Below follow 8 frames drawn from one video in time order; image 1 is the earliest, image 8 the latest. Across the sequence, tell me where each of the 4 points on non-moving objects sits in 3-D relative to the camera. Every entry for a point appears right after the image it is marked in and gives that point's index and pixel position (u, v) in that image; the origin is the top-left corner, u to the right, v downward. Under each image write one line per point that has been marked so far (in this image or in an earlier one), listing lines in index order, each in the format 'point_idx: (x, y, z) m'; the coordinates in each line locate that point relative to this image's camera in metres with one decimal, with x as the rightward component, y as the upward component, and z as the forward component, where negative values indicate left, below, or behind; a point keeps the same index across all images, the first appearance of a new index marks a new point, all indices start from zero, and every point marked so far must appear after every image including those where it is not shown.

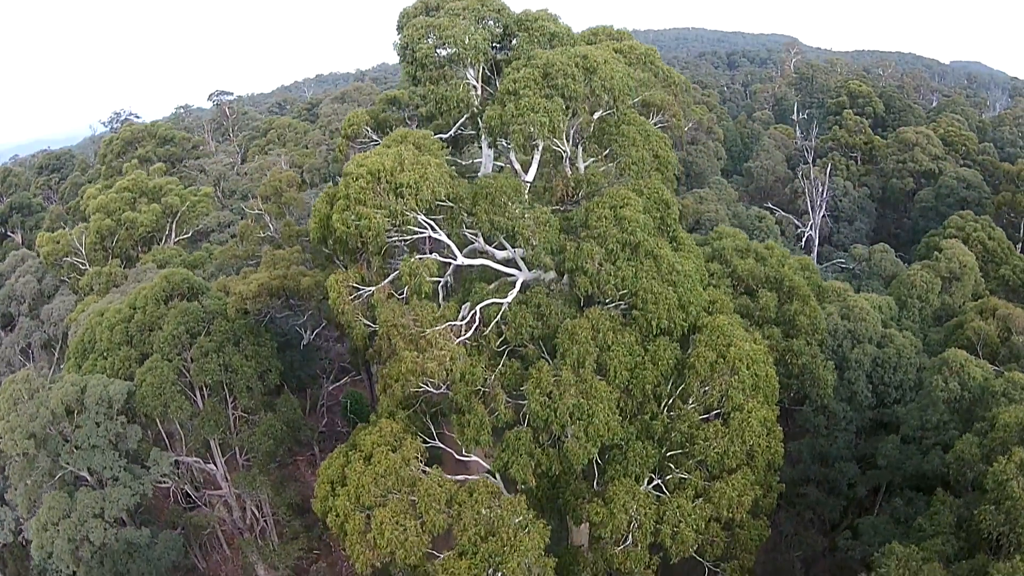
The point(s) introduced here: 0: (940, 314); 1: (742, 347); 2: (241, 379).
0: (+11.9, -0.7, +19.8) m
1: (+3.7, -0.9, +11.4) m
2: (-6.5, -2.3, +17.2) m
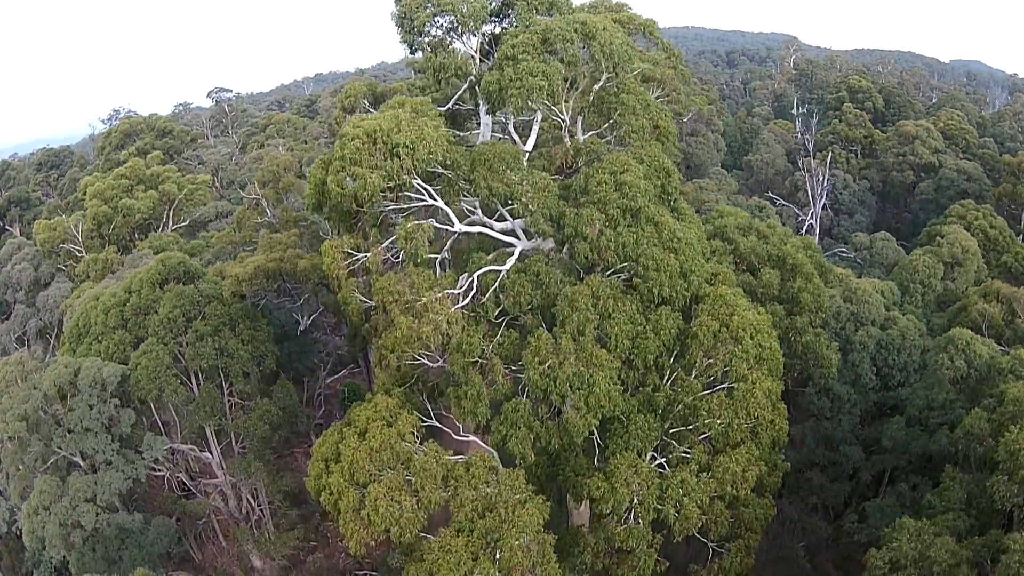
0: (+11.9, -0.3, +19.6) m
1: (+3.7, -0.4, +11.2) m
2: (-6.6, -1.9, +17.0) m
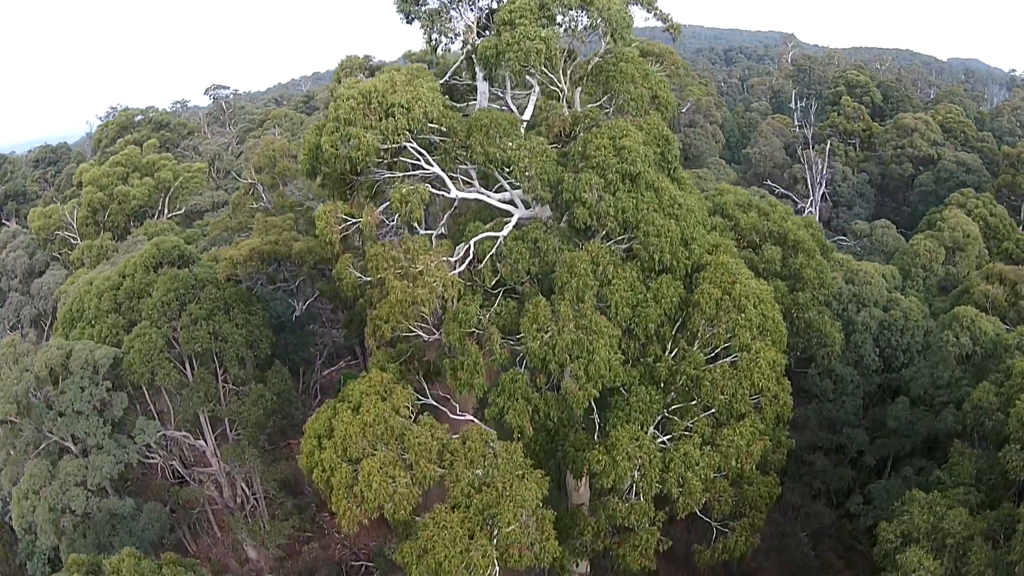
0: (+11.8, +0.1, +19.4) m
1: (+3.6, +0.1, +11.0) m
2: (-6.6, -1.4, +16.8) m
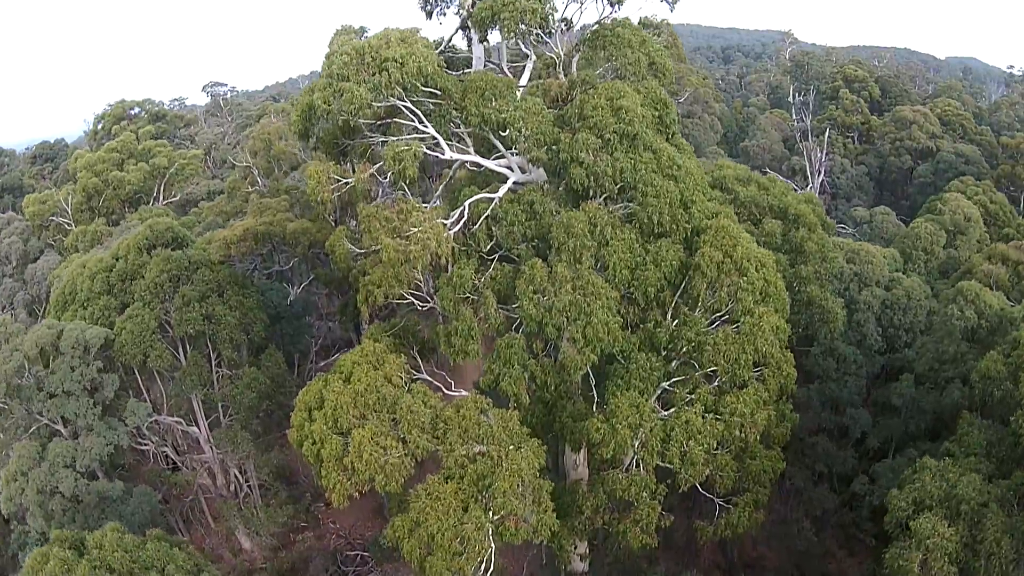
0: (+11.8, +0.6, +19.3) m
1: (+3.6, +0.6, +10.8) m
2: (-6.7, -1.0, +16.5) m
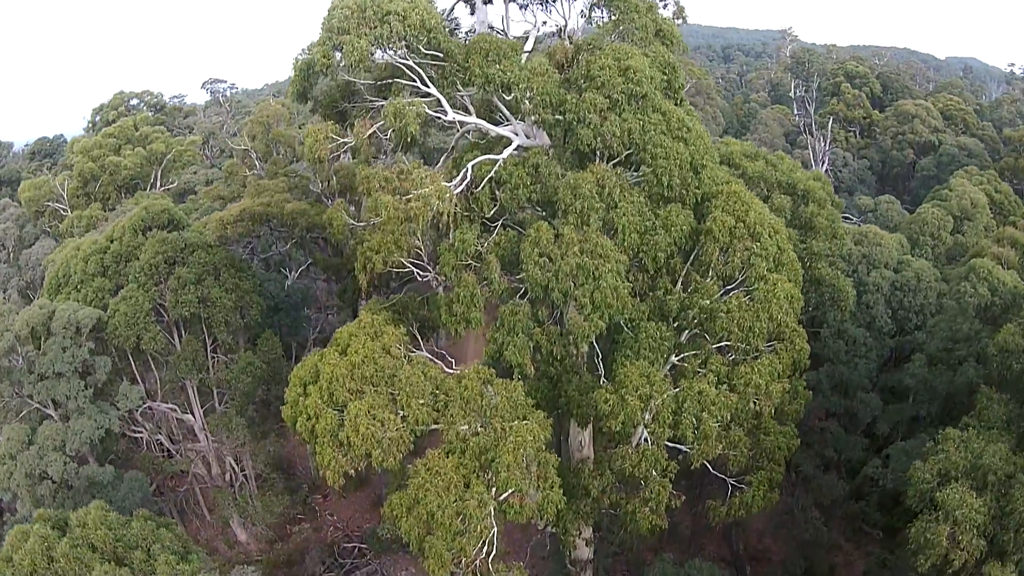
0: (+11.8, +0.9, +19.0) m
1: (+3.7, +1.1, +10.5) m
2: (-6.6, -0.6, +16.1) m
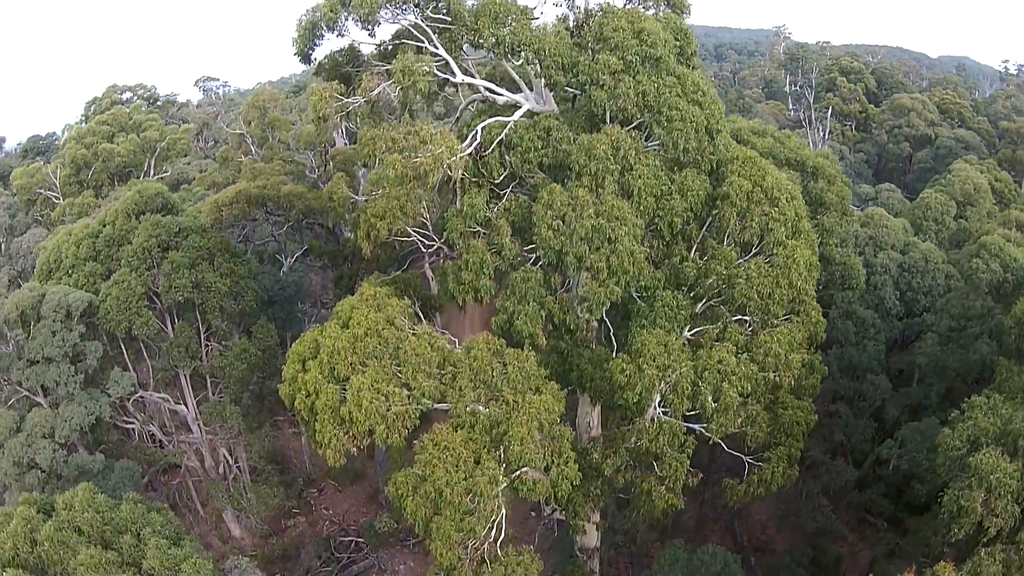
0: (+11.8, +1.3, +18.8) m
1: (+3.8, +1.6, +10.2) m
2: (-6.6, -0.2, +15.7) m
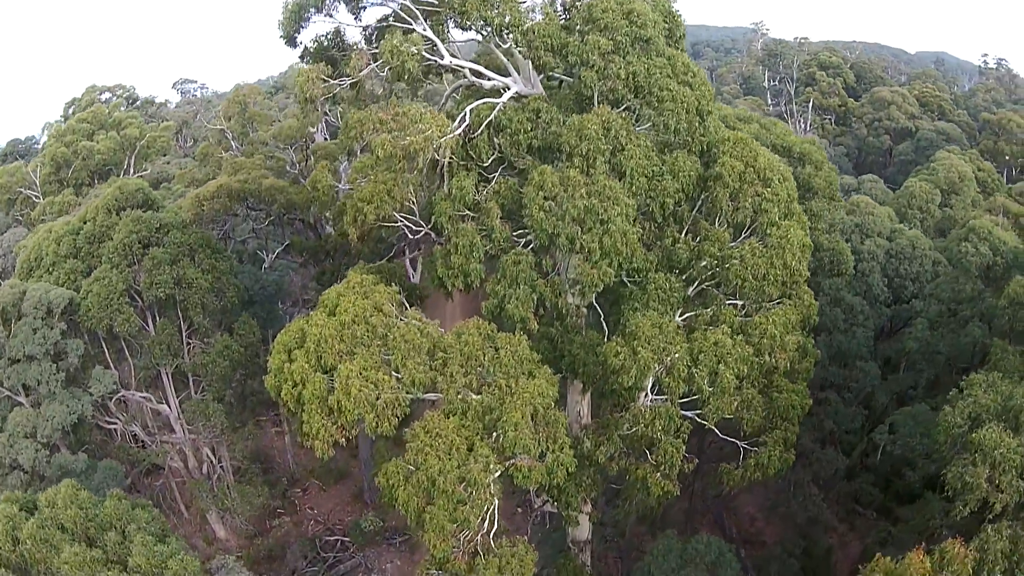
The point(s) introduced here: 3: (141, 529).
0: (+11.5, +1.7, +19.0) m
1: (+3.7, +1.8, +10.2) m
2: (-6.8, -0.1, +15.4) m
3: (-5.6, -3.6, +10.8) m
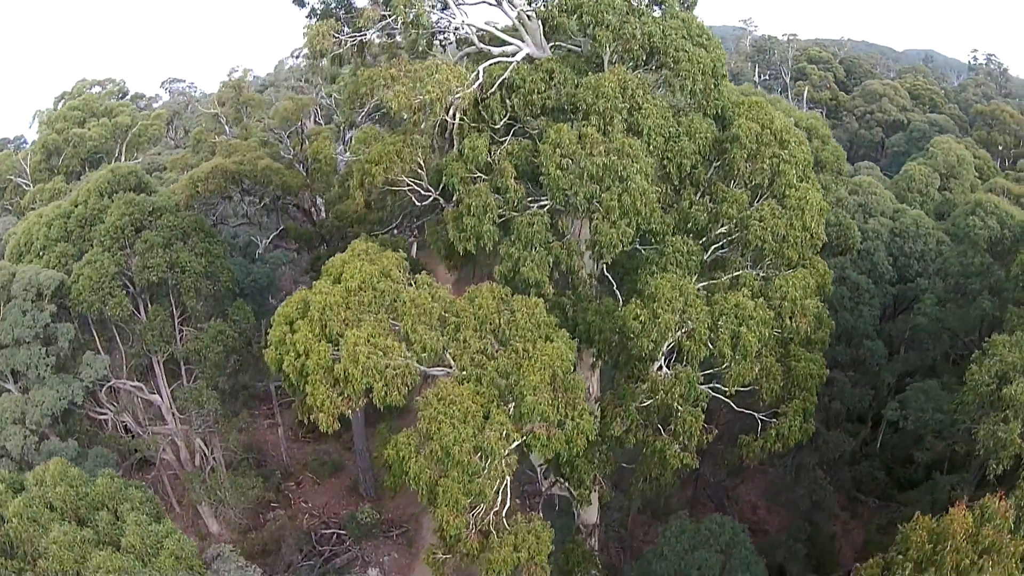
0: (+11.5, +2.1, +18.9) m
1: (+3.8, +2.3, +10.0) m
2: (-6.7, +0.2, +15.0) m
3: (-5.4, -3.2, +10.3) m
